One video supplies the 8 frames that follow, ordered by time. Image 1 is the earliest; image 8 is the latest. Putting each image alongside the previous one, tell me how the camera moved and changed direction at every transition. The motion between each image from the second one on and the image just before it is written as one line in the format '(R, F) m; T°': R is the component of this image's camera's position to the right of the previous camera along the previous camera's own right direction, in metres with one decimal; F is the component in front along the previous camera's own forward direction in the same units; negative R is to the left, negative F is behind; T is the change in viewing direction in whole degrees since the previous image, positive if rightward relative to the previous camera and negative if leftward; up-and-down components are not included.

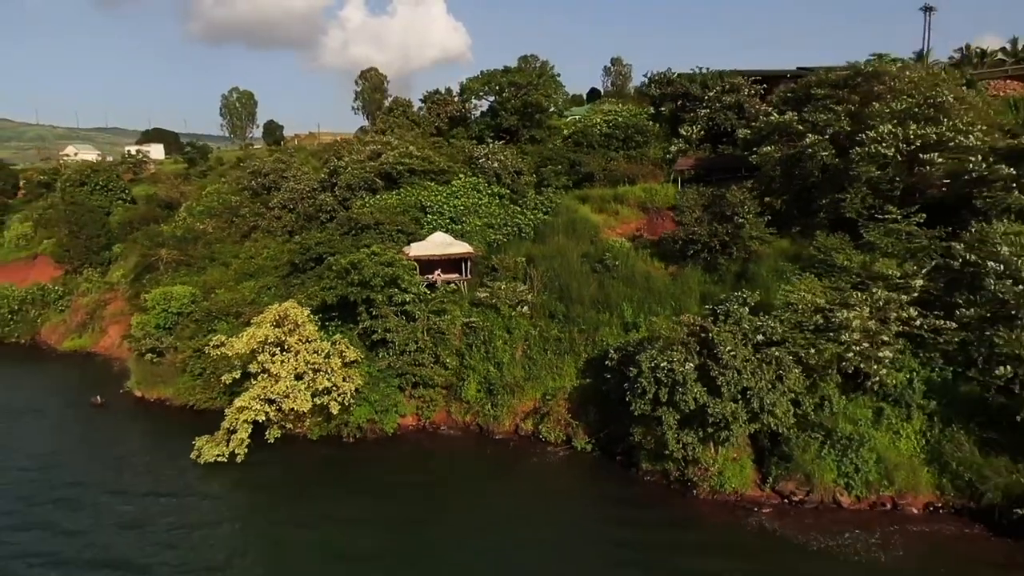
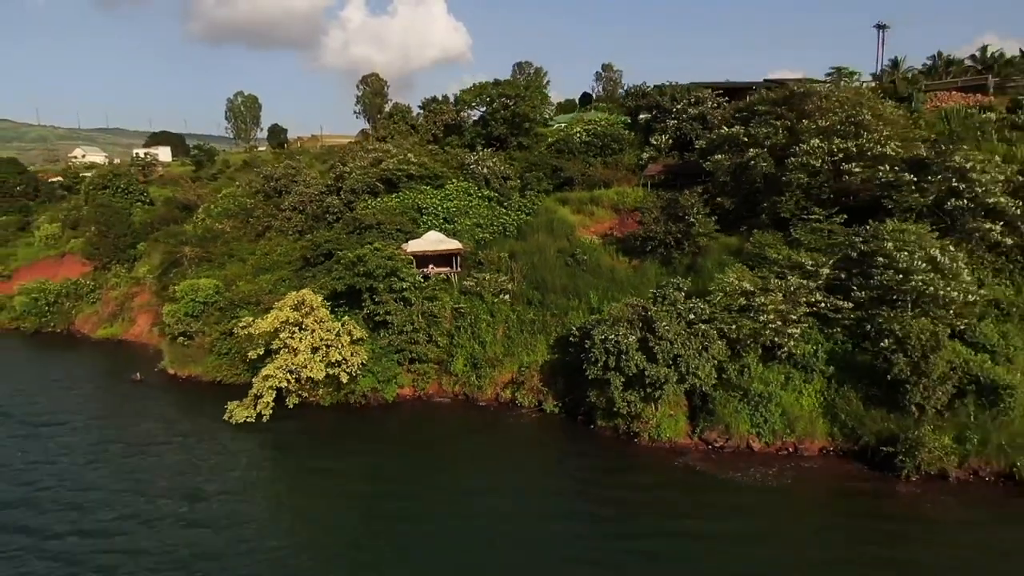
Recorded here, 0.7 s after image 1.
(+0.6, -3.9) m; 0°
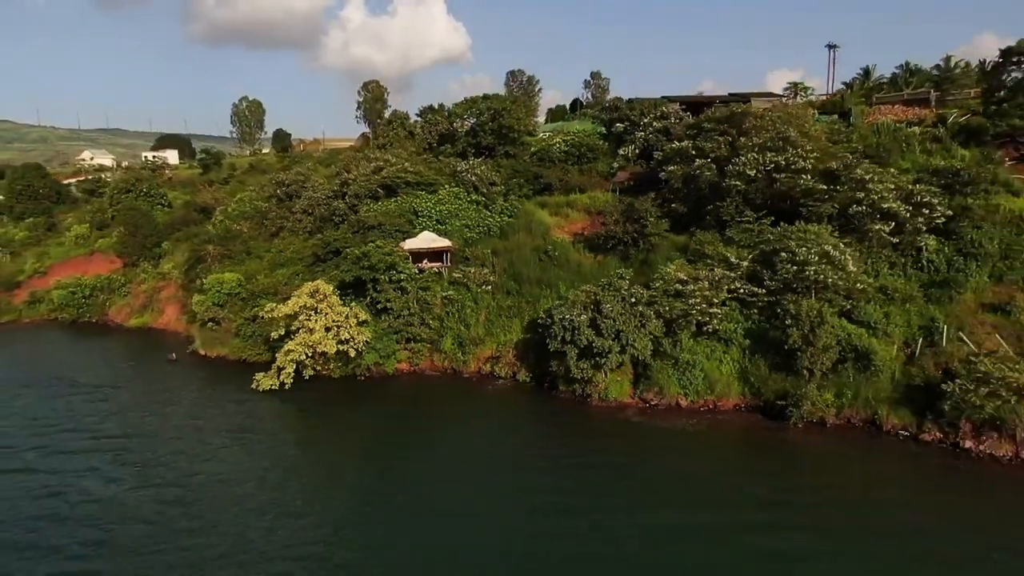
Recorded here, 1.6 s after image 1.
(+0.8, -4.9) m; 0°
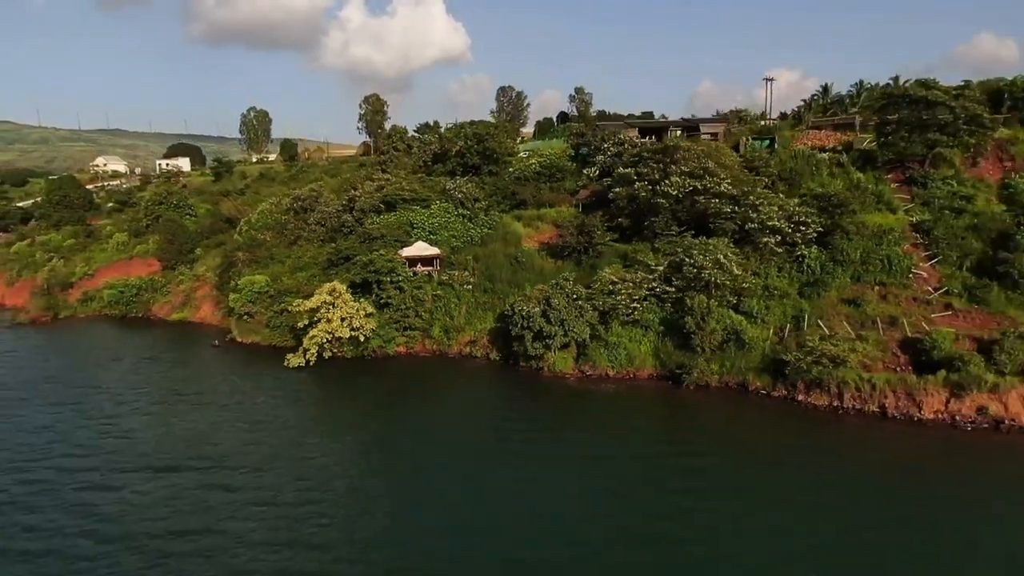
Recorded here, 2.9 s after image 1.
(+1.2, -8.3) m; 0°
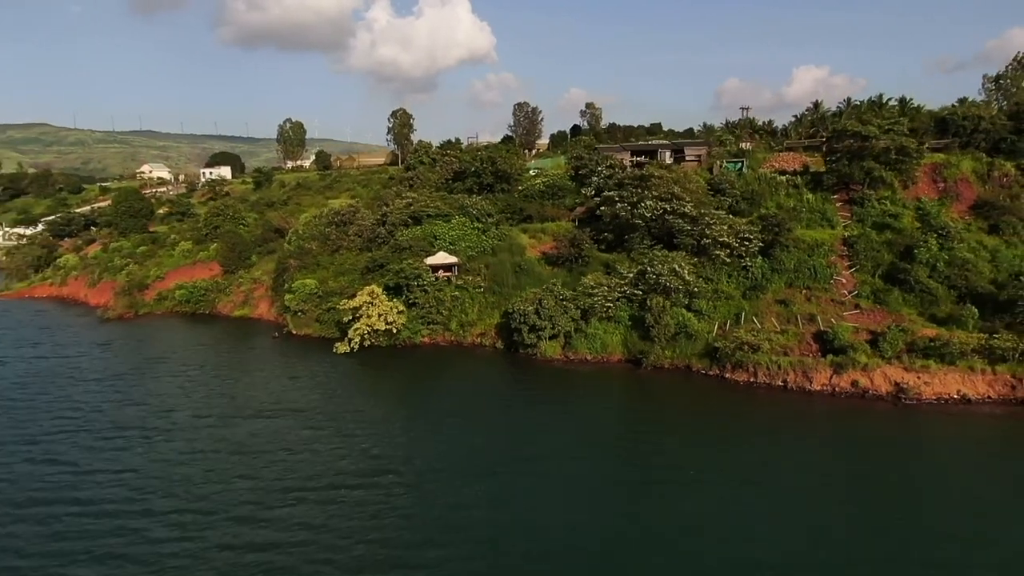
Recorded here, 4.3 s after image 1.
(+1.4, -9.3) m; -2°
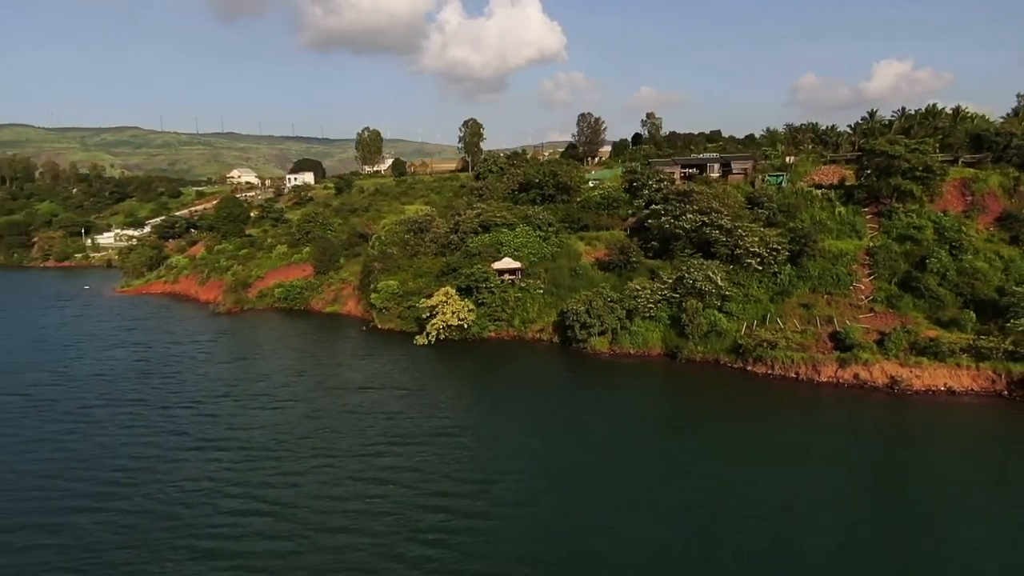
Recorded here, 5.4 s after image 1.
(+0.8, -7.1) m; -5°
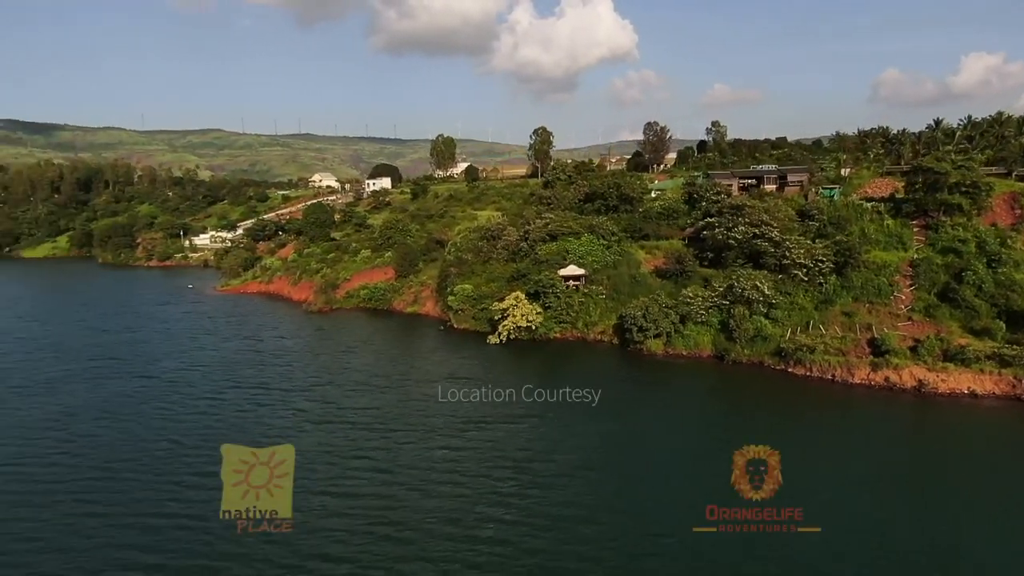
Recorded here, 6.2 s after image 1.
(+0.3, -5.7) m; -5°
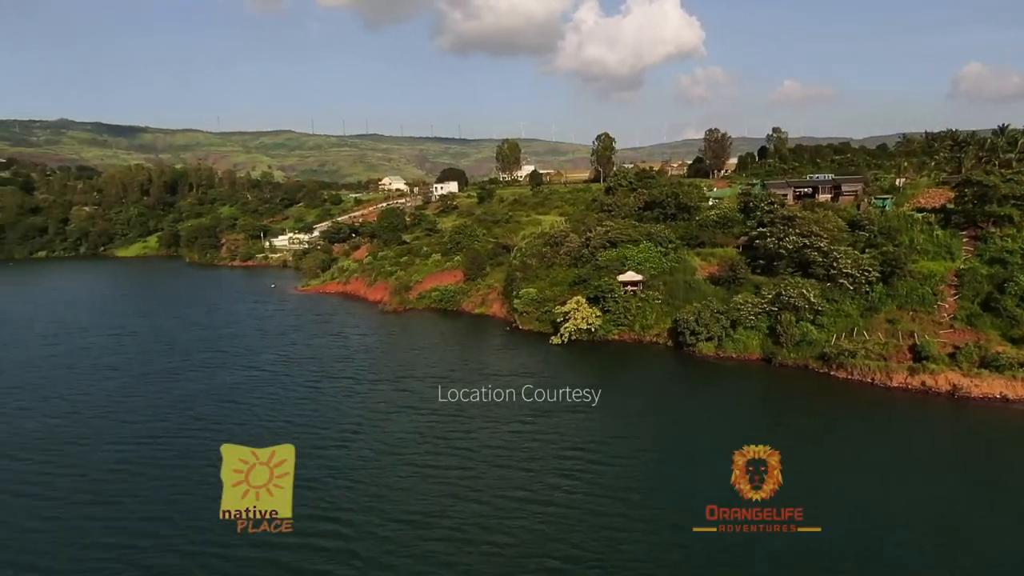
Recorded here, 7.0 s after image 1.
(+0.1, -4.9) m; -4°
